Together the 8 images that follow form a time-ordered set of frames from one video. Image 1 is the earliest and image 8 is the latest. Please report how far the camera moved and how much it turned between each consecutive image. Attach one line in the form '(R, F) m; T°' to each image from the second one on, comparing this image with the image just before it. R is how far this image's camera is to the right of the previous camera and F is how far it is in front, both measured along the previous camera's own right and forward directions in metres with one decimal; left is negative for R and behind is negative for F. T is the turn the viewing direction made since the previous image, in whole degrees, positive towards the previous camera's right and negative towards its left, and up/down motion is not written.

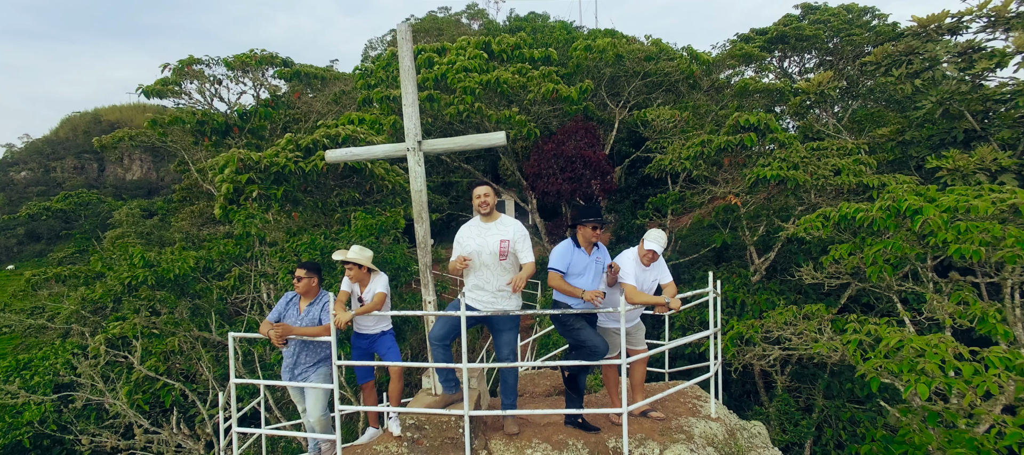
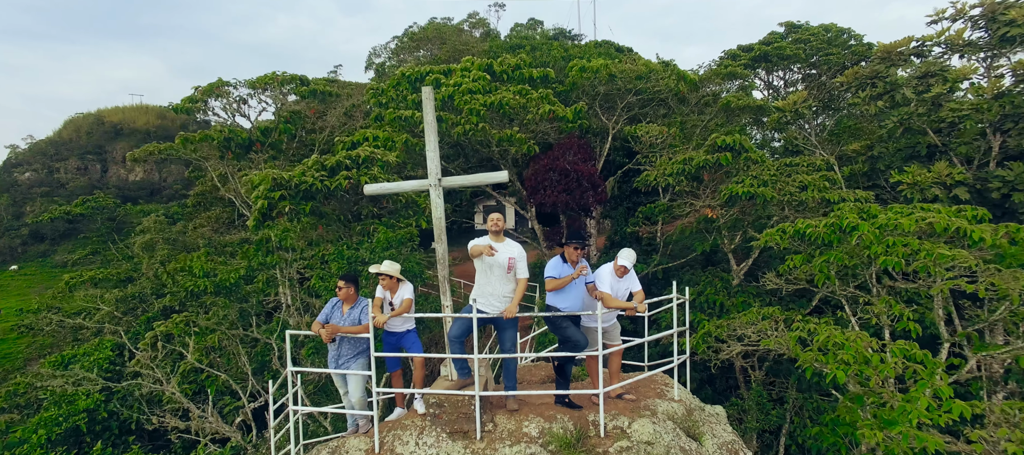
(0.0, -1.1) m; 0°
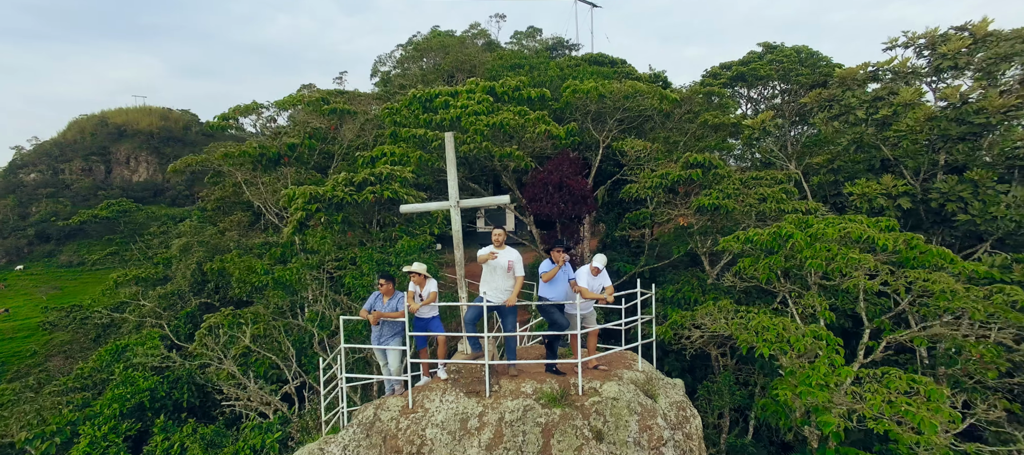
(0.0, -1.7) m; 0°
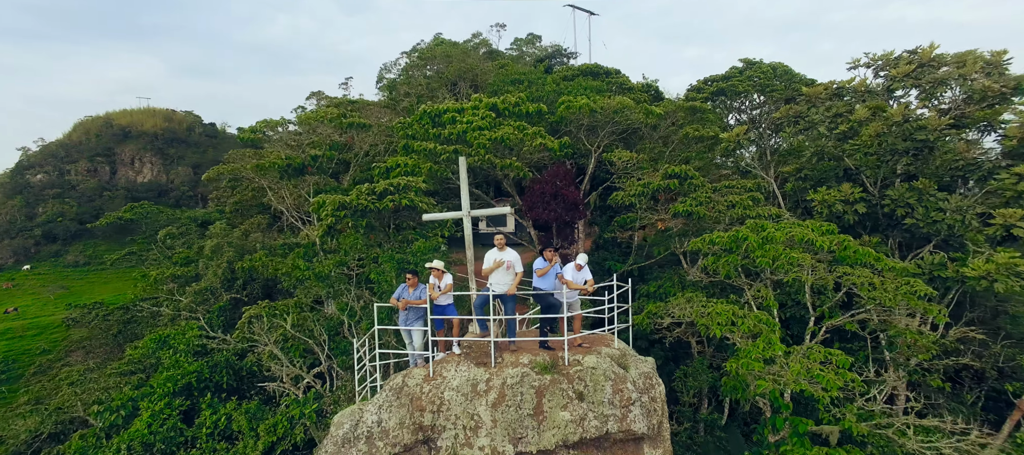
(0.0, -1.8) m; 0°
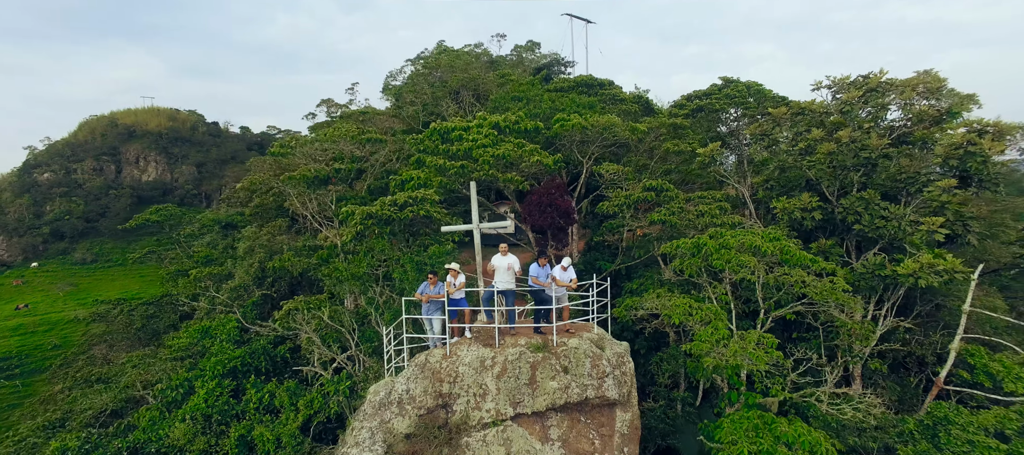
(0.0, -2.3) m; 0°
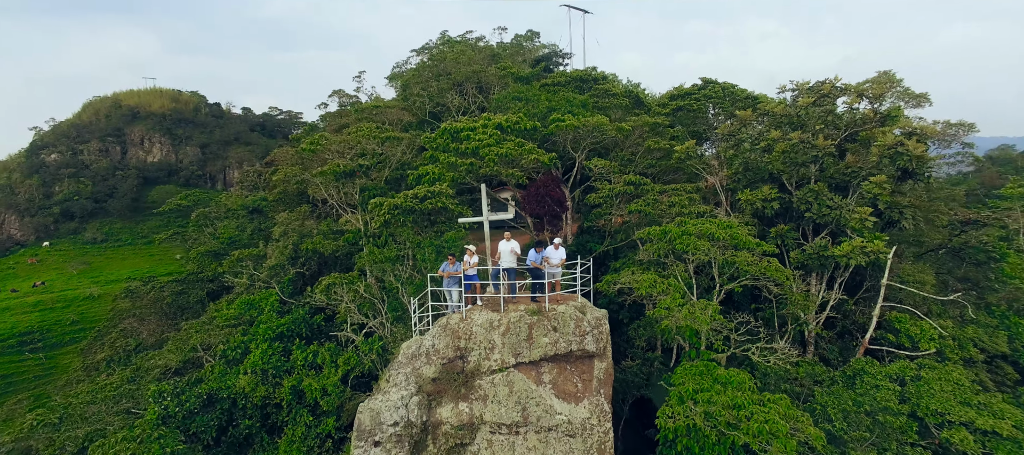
(-0.1, -3.1) m; 0°
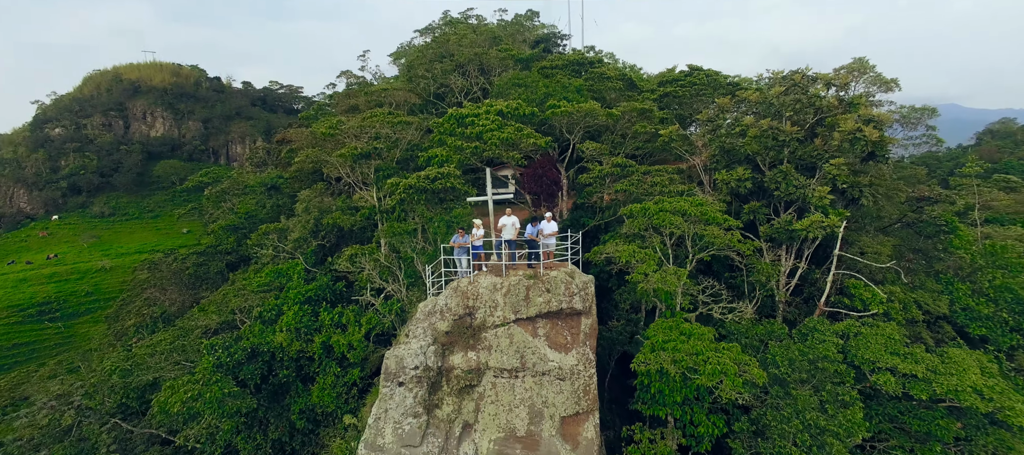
(0.0, -2.6) m; 0°
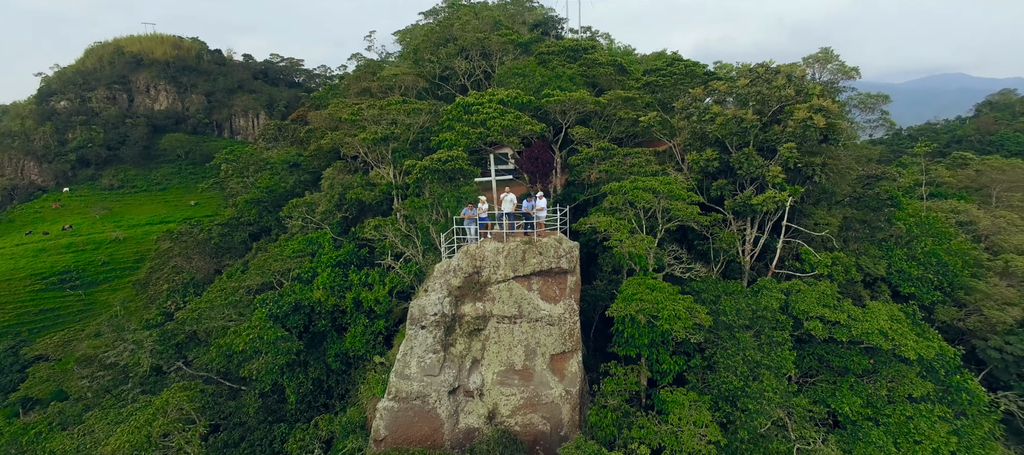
(0.0, -3.8) m; 0°
